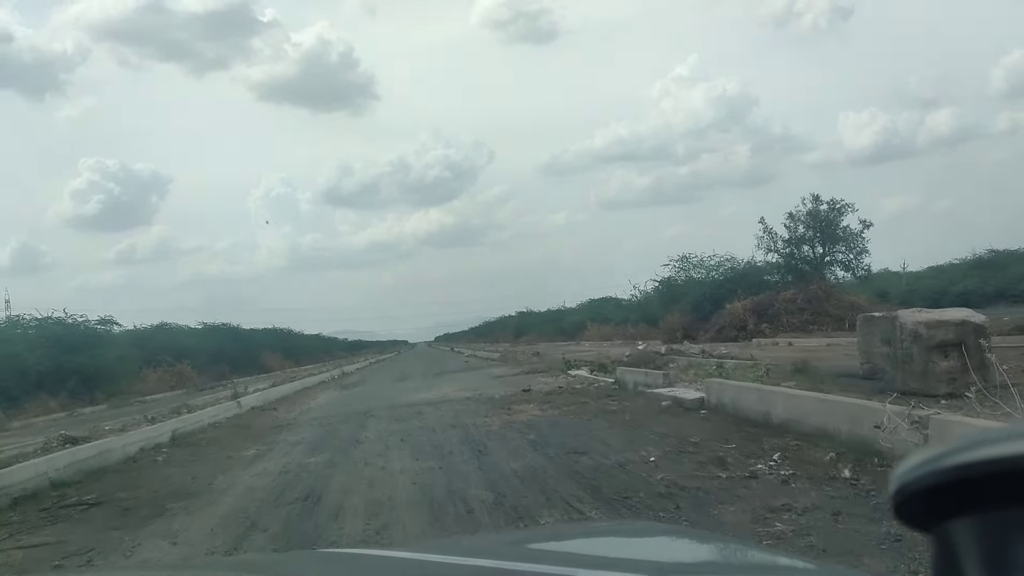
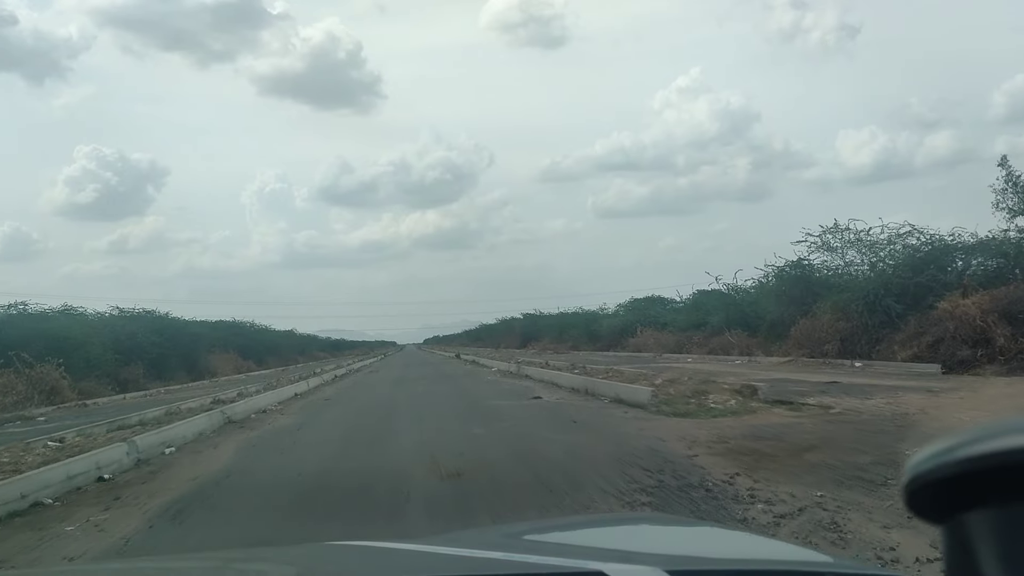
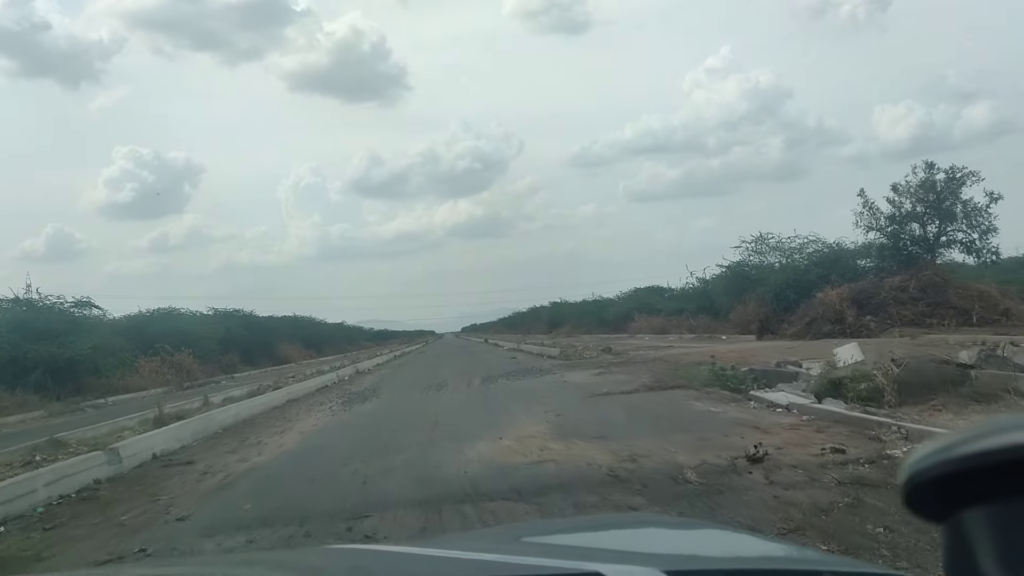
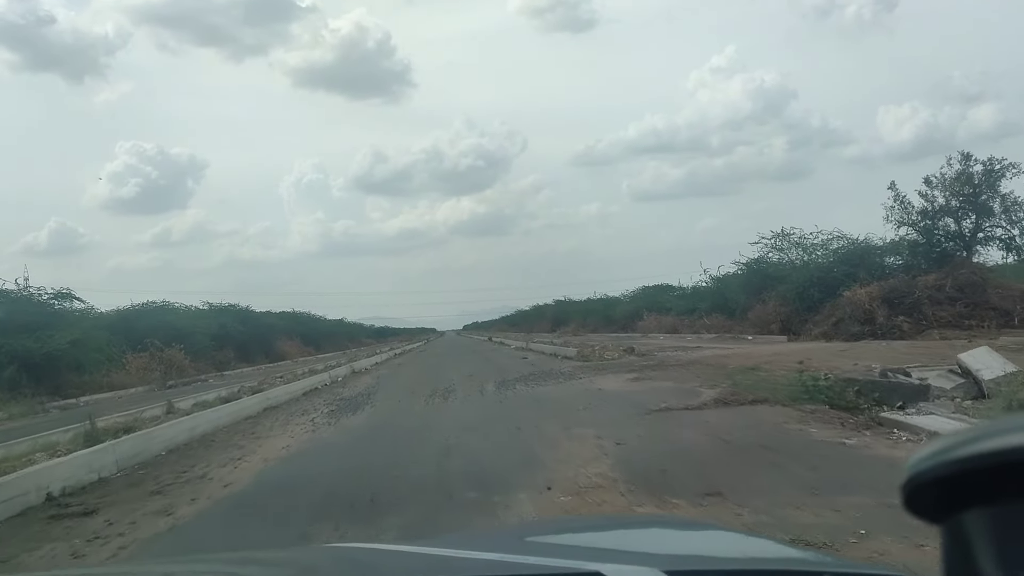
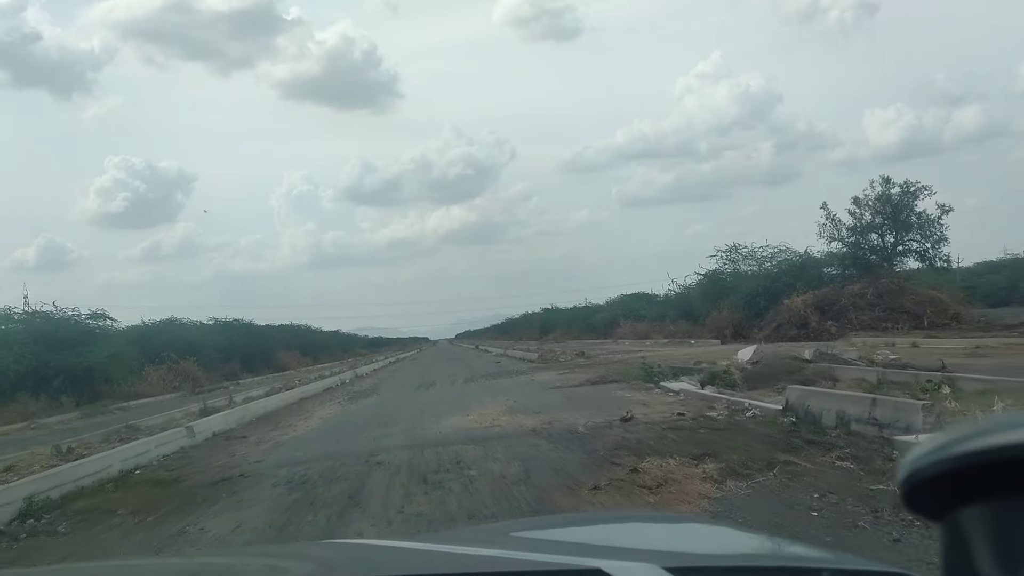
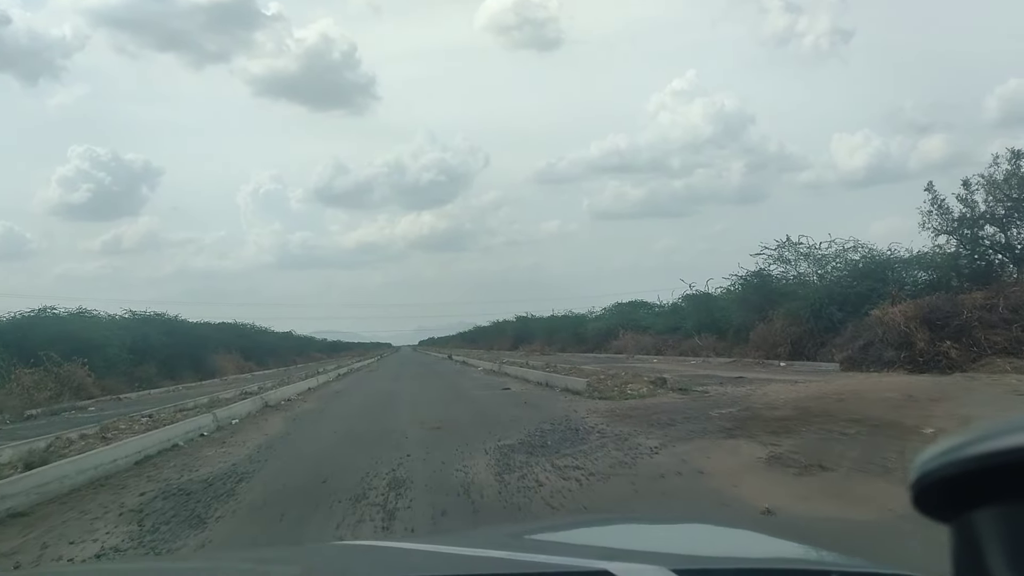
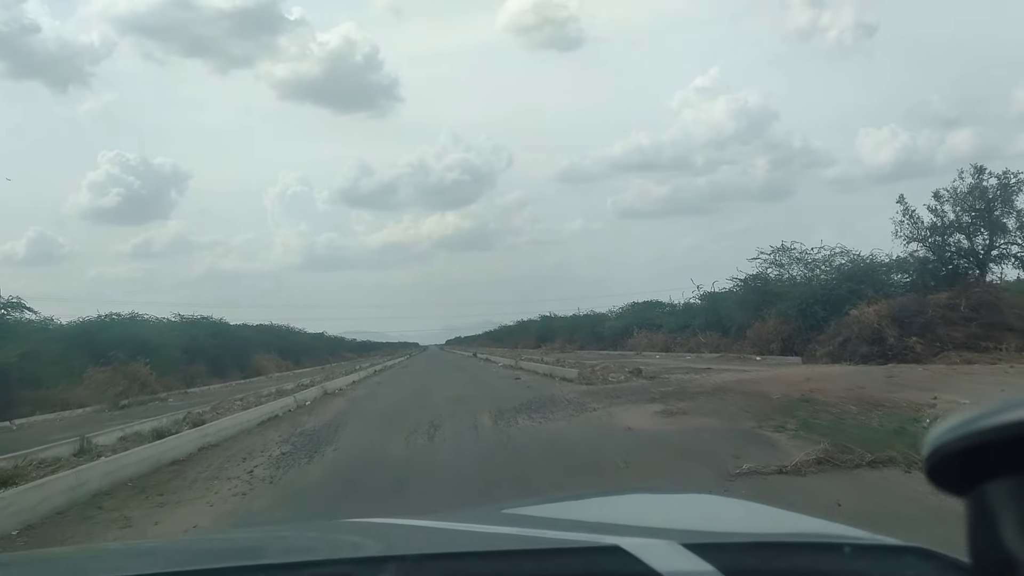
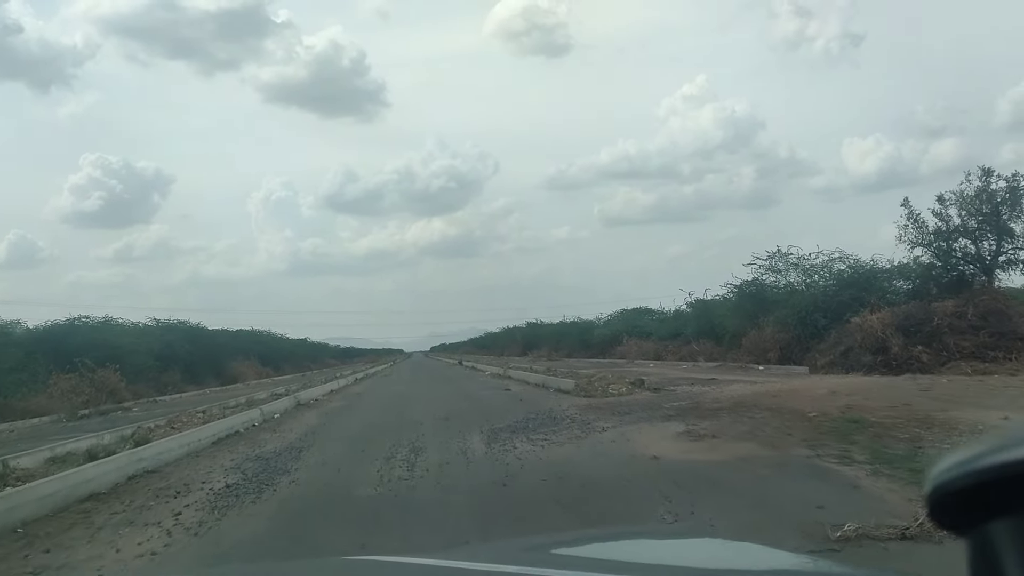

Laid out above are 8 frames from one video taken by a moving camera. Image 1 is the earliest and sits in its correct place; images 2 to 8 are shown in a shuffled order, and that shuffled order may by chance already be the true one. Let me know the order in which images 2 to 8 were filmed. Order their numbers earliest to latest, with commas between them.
5, 3, 4, 7, 8, 6, 2
